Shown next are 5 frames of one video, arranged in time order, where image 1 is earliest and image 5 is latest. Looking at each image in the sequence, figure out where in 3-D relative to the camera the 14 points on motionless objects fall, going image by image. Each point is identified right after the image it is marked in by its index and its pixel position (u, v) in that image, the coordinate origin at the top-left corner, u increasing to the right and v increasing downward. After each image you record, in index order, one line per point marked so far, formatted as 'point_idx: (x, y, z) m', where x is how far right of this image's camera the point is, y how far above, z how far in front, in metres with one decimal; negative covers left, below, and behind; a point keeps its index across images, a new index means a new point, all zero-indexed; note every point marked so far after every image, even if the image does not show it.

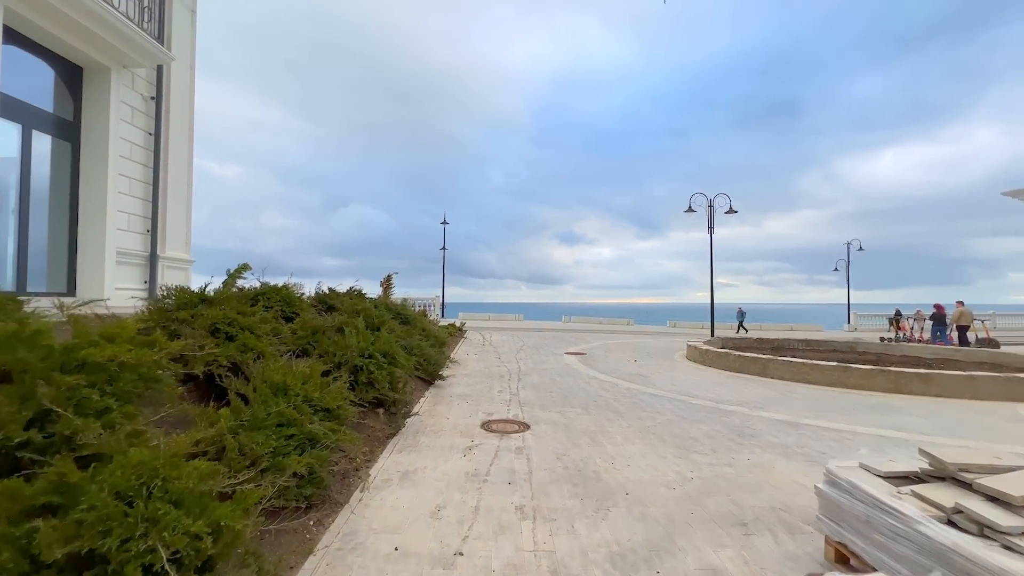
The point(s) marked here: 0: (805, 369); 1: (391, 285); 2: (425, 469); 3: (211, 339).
0: (+6.2, -1.7, +9.7) m
1: (-4.9, +0.2, +18.5) m
2: (-0.9, -1.8, +4.6) m
3: (-2.9, -0.5, +4.4) m
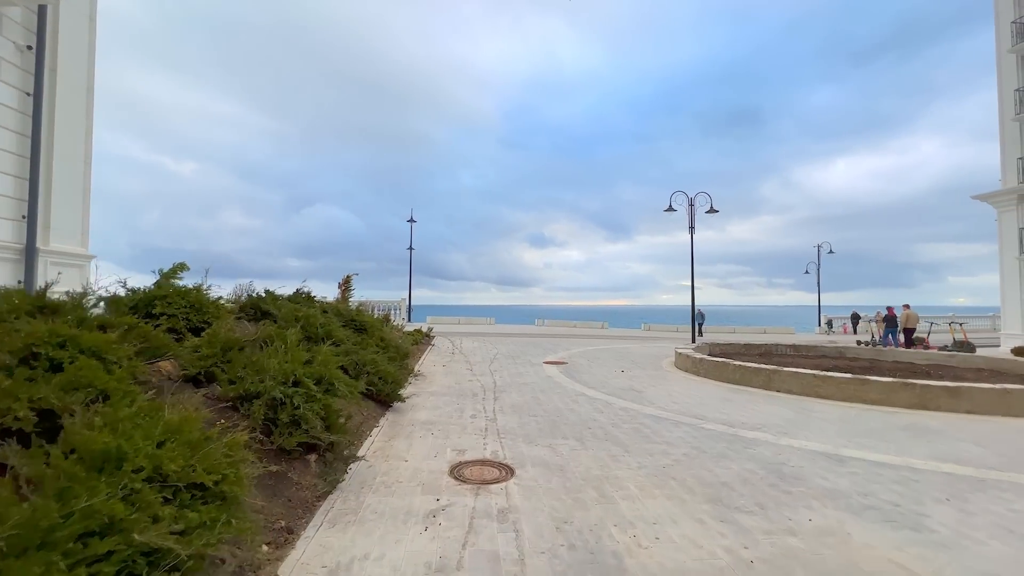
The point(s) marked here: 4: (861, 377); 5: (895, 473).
0: (+5.7, -1.8, +8.7) m
1: (-5.9, +0.1, +16.7) m
2: (-1.0, -1.8, +3.1) m
3: (-3.0, -0.5, +2.8) m
4: (+6.3, -1.6, +8.3) m
5: (+4.0, -1.9, +4.9) m
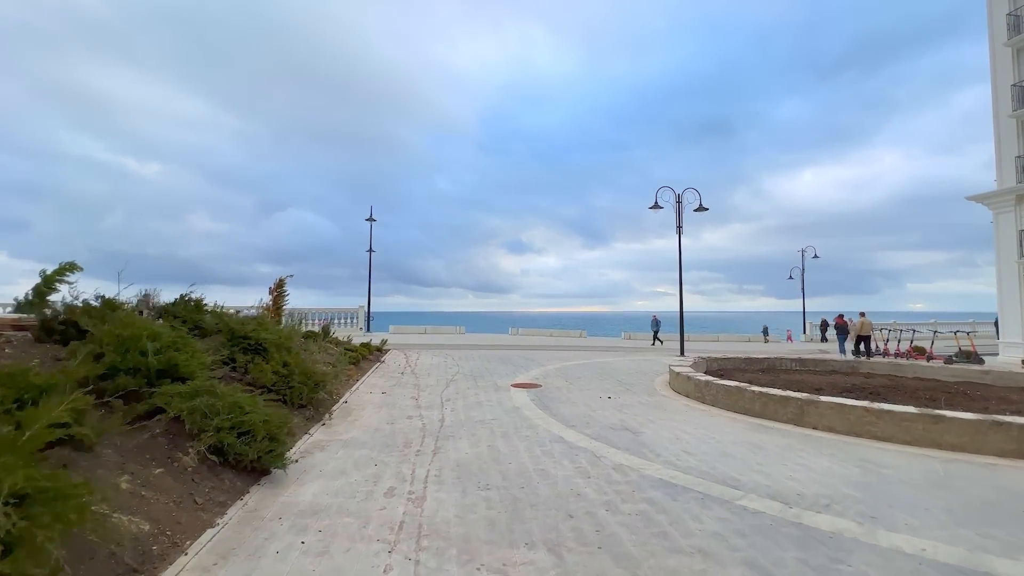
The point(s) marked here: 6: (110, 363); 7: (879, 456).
0: (+5.1, -1.8, +6.5) m
1: (-6.9, -0.1, +13.9) m
2: (-1.4, -1.8, +0.6) m
3: (-3.4, -0.5, +0.2) m
4: (+5.6, -1.7, +6.2) m
5: (+3.5, -2.0, +2.6) m
6: (-3.9, -0.7, +4.5) m
7: (+4.6, -2.1, +5.8) m
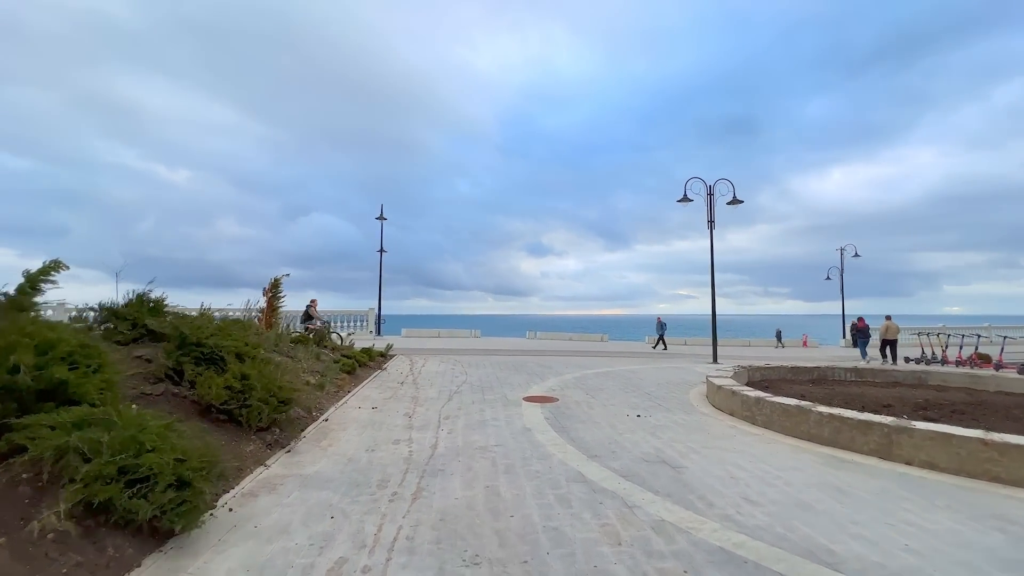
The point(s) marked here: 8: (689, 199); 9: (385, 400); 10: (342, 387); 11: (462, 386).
0: (+5.1, -1.8, +4.9) m
1: (-6.5, -0.1, +12.9) m
2: (-1.6, -1.7, -0.7) m
3: (-3.6, -0.4, -1.0) m
4: (+5.7, -1.6, +4.6) m
5: (+3.4, -1.9, +1.1) m
6: (-3.9, -0.7, +3.3) m
7: (+4.6, -2.0, +4.2) m
8: (+6.6, +3.3, +17.1) m
9: (-2.4, -2.1, +8.7) m
10: (-3.4, -2.0, +9.1) m
11: (-1.1, -2.1, +10.1) m
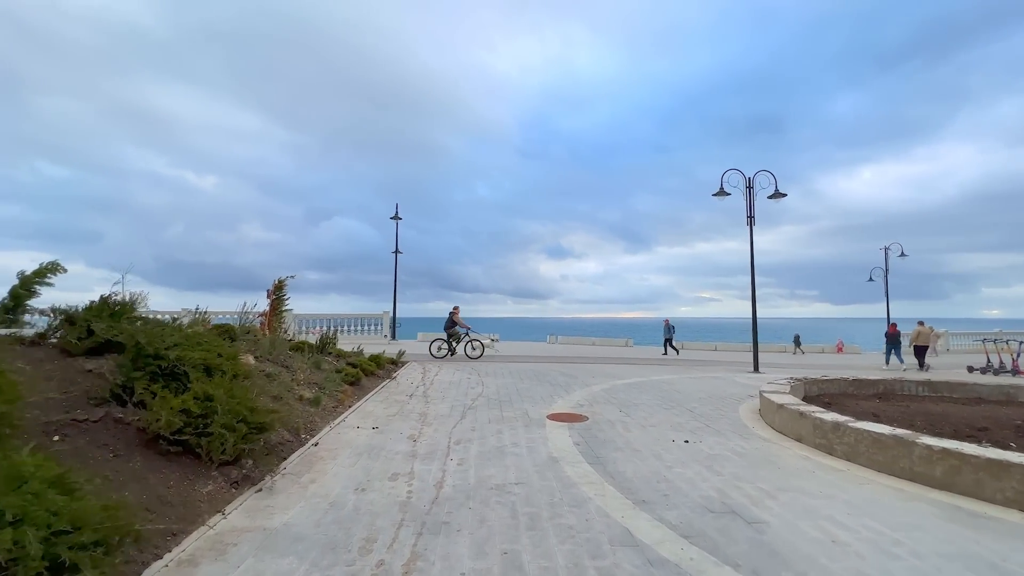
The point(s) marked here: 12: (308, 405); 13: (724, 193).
0: (+5.3, -1.8, +3.6) m
1: (-6.0, -0.1, +12.0) m
2: (-1.6, -1.7, -1.8) m
3: (-3.6, -0.4, -2.0) m
4: (+5.9, -1.6, +3.2) m
5: (+3.5, -1.8, -0.2) m
6: (-3.8, -0.7, +2.3) m
7: (+4.8, -2.0, +2.9) m
8: (+7.3, +3.3, +15.7) m
9: (-2.0, -2.1, +7.6) m
10: (-3.0, -2.0, +8.1) m
11: (-0.7, -2.2, +9.0) m
12: (-3.2, -1.8, +7.2) m
13: (+7.2, +3.2, +15.7) m
